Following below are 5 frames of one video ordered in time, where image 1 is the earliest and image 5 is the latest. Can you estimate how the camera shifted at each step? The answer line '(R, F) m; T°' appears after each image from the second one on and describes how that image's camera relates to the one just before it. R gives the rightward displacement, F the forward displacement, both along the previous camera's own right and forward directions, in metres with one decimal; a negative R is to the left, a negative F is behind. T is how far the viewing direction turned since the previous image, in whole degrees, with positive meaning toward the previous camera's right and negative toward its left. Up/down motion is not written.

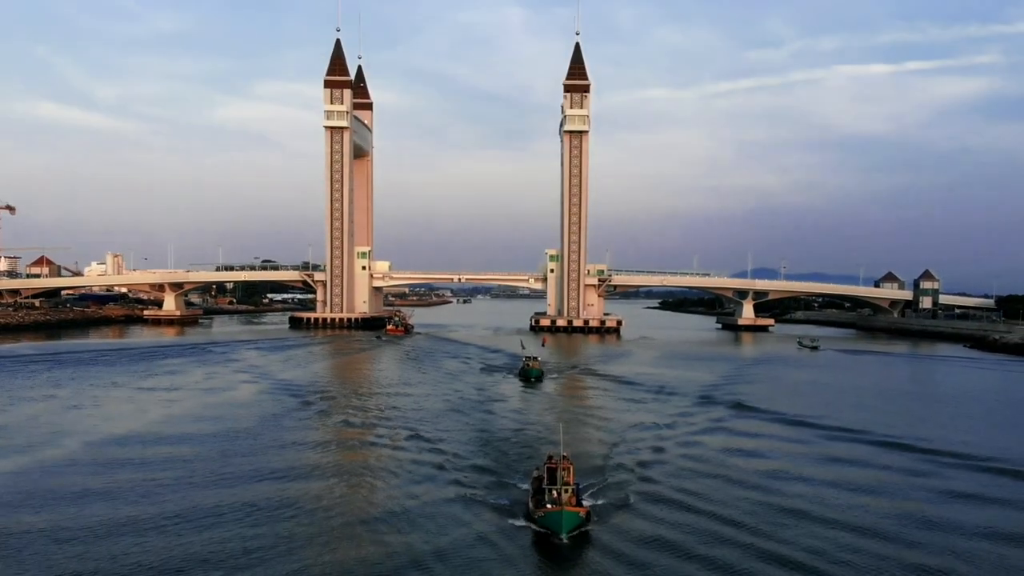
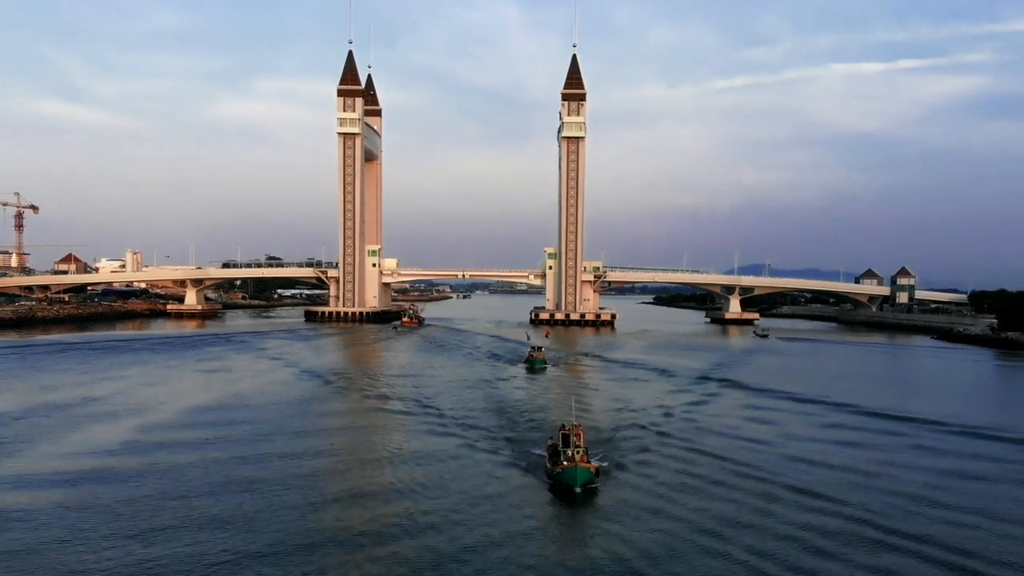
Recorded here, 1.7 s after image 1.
(-0.3, -2.6) m; 0°
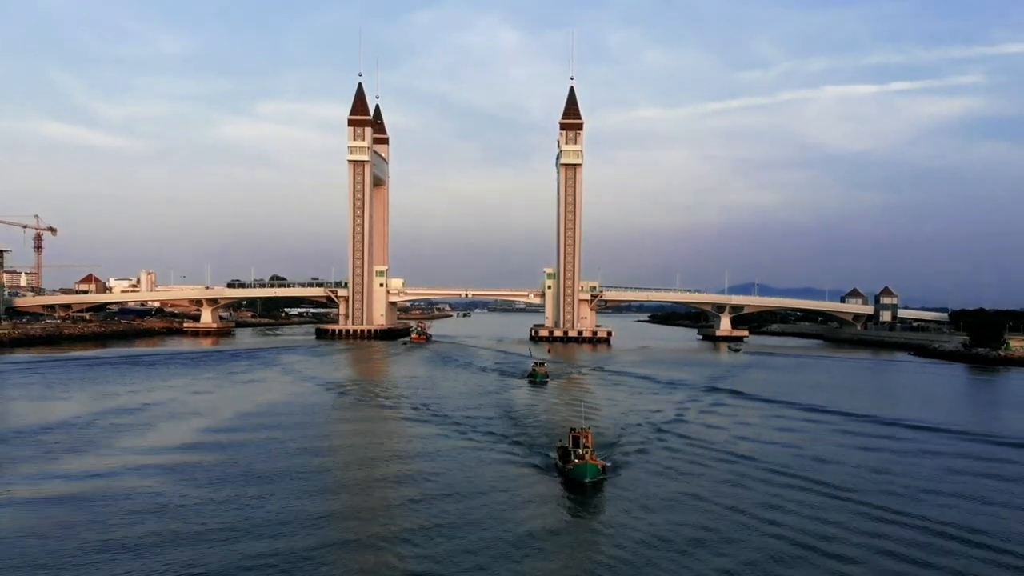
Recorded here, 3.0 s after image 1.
(-0.2, -2.1) m; 0°
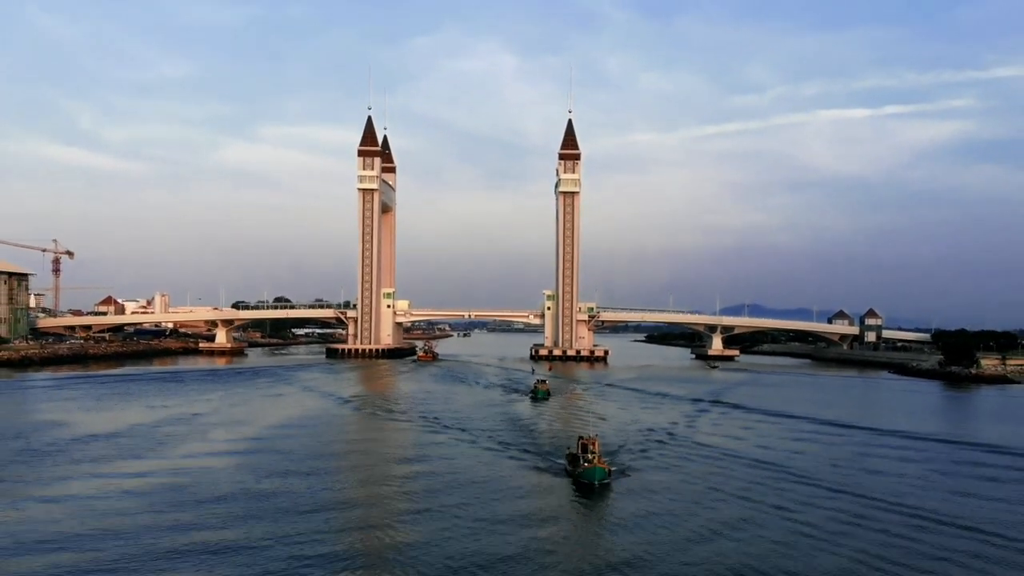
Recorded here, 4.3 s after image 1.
(-0.2, -2.2) m; 0°
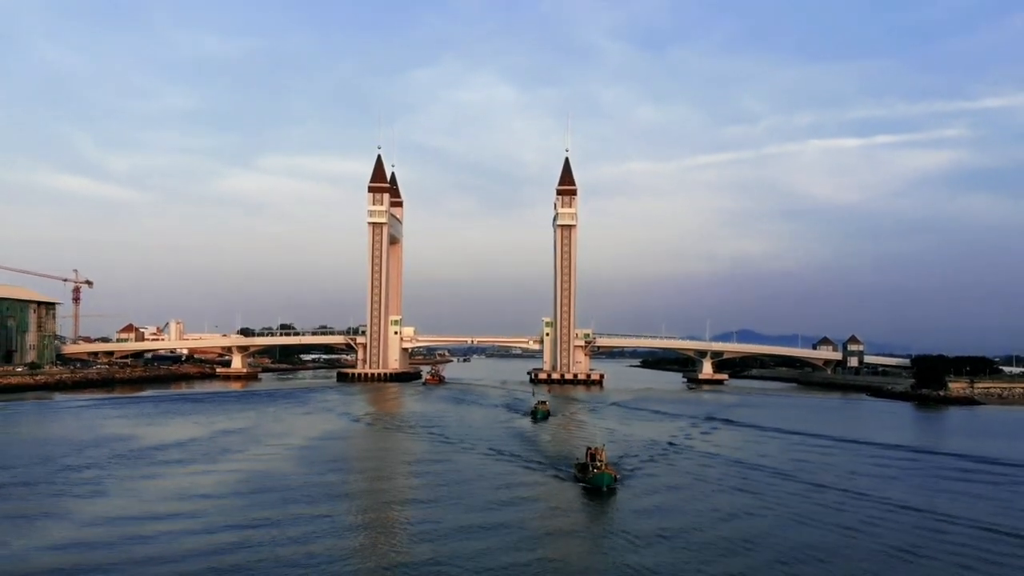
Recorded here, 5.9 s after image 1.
(-0.3, -2.8) m; 0°
